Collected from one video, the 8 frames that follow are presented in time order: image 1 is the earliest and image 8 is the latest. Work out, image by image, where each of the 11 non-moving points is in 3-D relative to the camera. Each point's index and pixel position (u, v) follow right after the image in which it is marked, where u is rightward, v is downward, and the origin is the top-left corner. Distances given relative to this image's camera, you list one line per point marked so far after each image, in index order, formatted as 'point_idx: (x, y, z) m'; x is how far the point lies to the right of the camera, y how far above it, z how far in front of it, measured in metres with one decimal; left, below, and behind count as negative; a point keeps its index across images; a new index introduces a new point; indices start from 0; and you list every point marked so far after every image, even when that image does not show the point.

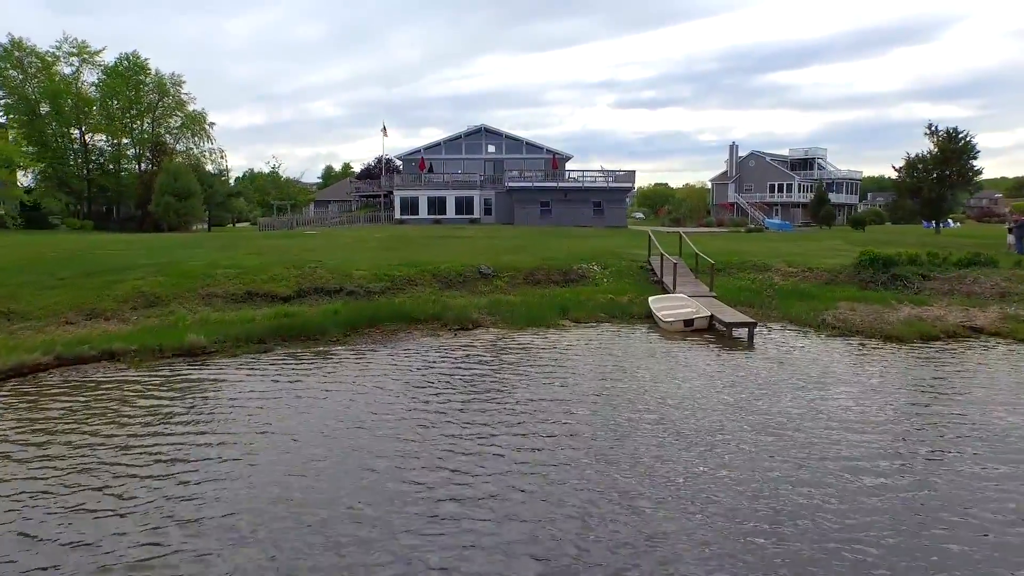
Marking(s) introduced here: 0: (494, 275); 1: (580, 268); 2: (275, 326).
0: (-0.5, +0.3, +17.8) m
1: (+1.8, +0.5, +19.0) m
2: (-4.6, -0.7, +13.3) m
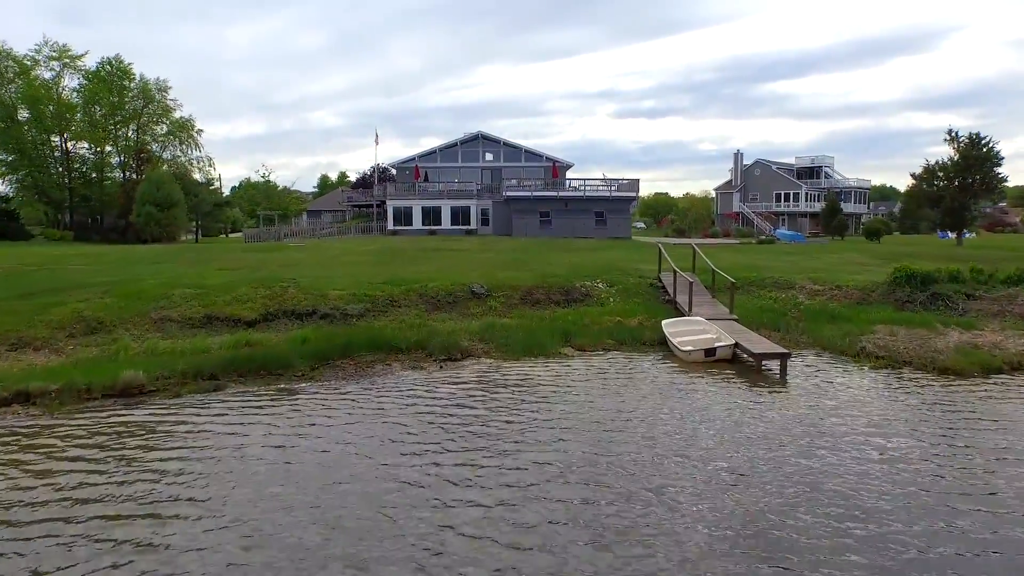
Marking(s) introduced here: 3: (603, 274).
0: (-0.6, -0.2, +16.0) m
1: (+1.7, 0.0, +17.2) m
2: (-4.7, -1.2, +11.5) m
3: (+2.4, +0.4, +18.8) m
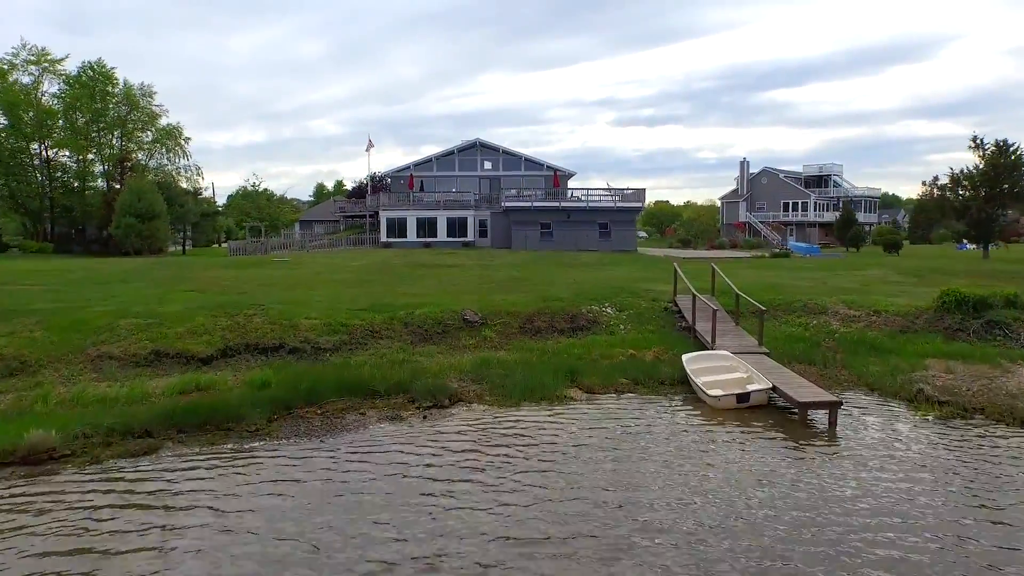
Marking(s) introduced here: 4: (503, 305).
0: (-0.6, -0.7, +14.1) m
1: (+1.7, -0.6, +15.3) m
2: (-4.7, -1.7, +9.6) m
3: (+2.4, -0.2, +16.9) m
4: (-0.2, -0.4, +15.3) m
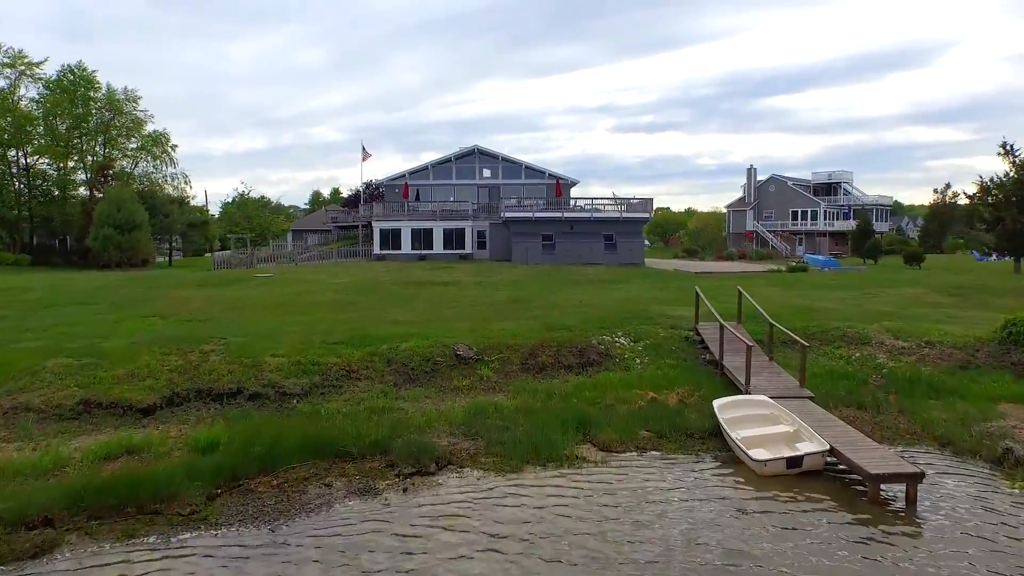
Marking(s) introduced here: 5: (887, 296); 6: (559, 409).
0: (-0.6, -1.2, +12.2) m
1: (+1.7, -1.1, +13.4) m
2: (-4.7, -2.2, +7.7) m
3: (+2.4, -0.8, +15.0) m
4: (-0.2, -0.9, +13.4) m
5: (+10.7, -0.2, +19.7) m
6: (+0.7, -1.9, +10.8) m
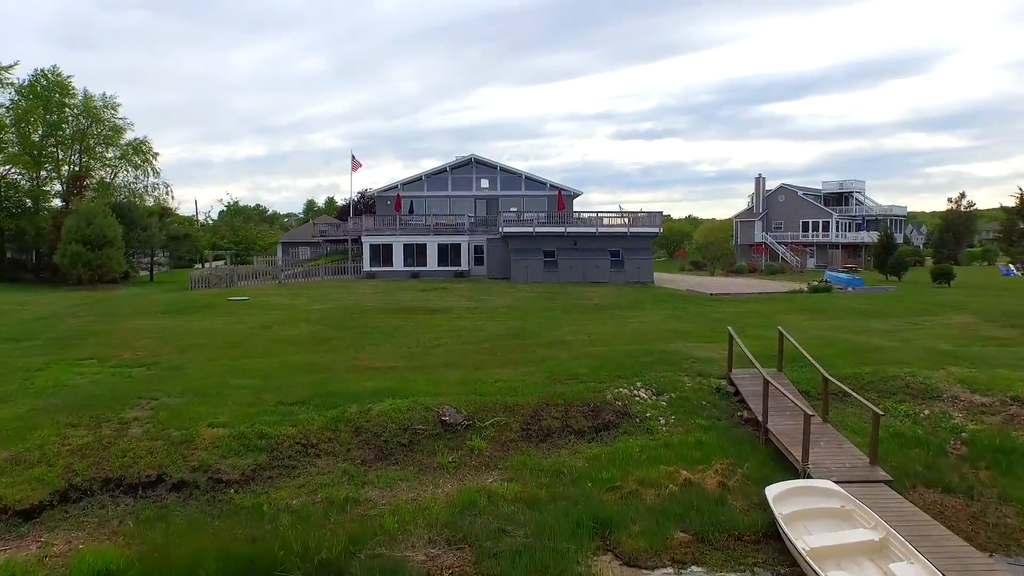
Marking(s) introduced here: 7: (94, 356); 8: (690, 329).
0: (-0.7, -1.9, +9.9) m
1: (+1.7, -1.8, +11.1) m
2: (-4.8, -2.8, +5.3) m
3: (+2.4, -1.5, +12.6) m
4: (-0.2, -1.6, +11.1) m
5: (+10.7, -1.0, +17.4) m
6: (+0.7, -2.6, +8.5) m
7: (-8.2, -1.3, +13.6) m
8: (+4.5, -1.0, +17.3) m
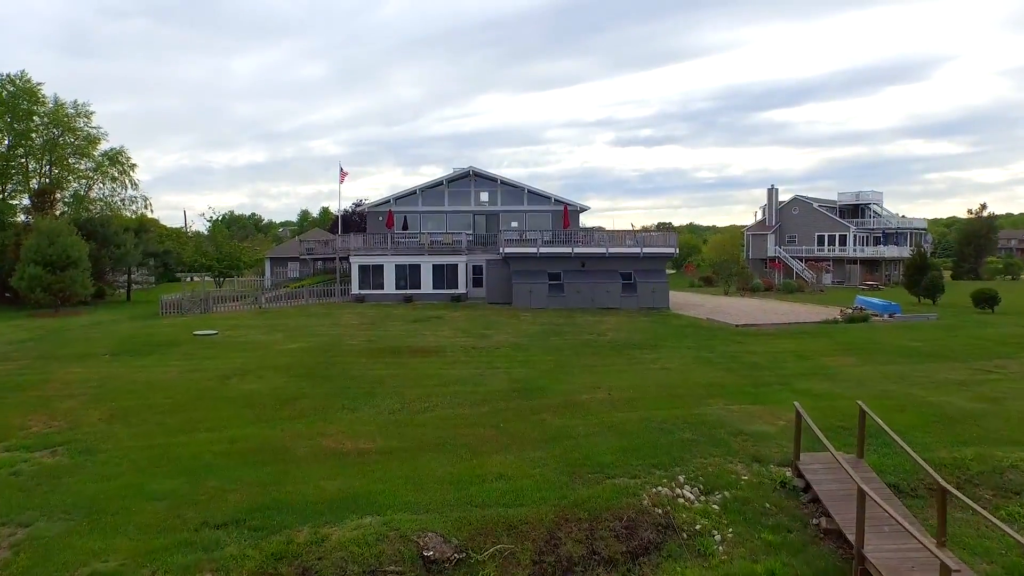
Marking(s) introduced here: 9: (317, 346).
0: (-0.6, -2.8, +7.1) m
1: (+1.8, -2.7, +8.4) m
2: (-4.7, -3.6, +2.6) m
3: (+2.4, -2.4, +9.9) m
4: (-0.1, -2.5, +8.4) m
5: (+10.7, -1.9, +14.7) m
6: (+0.8, -3.4, +5.8) m
7: (-8.1, -2.2, +10.9) m
8: (+4.6, -1.9, +14.6) m
9: (-5.2, -1.6, +18.5) m
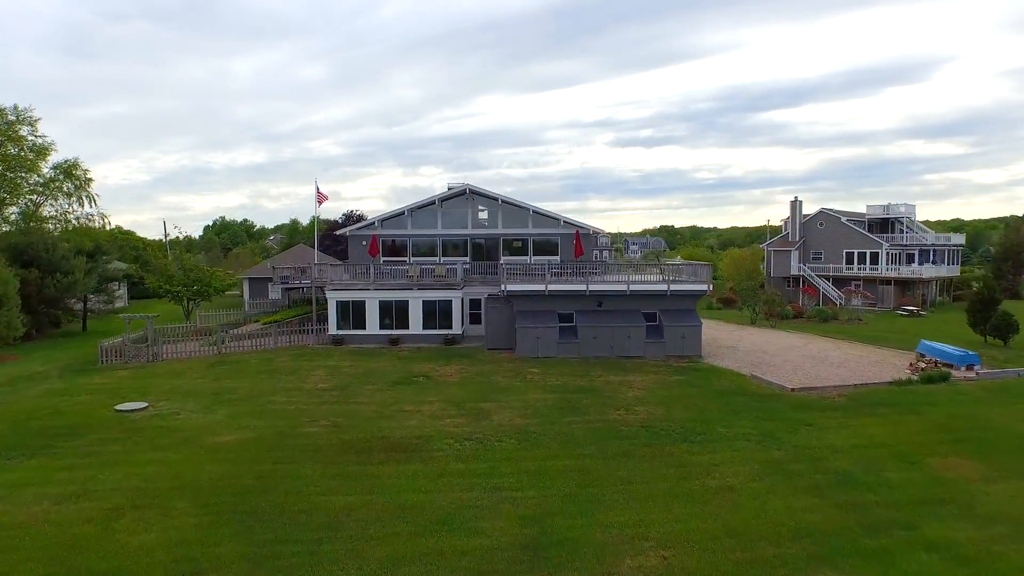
0: (-0.4, -4.3, +2.8) m
1: (+1.9, -4.2, +4.0) m
2: (-4.5, -5.1, -1.7) m
3: (+2.6, -3.9, +5.6) m
4: (0.0, -4.0, +4.0) m
5: (+10.9, -3.4, +10.3) m
6: (+0.9, -4.9, +1.4) m
7: (-8.0, -3.7, +6.5) m
8: (+4.7, -3.4, +10.3) m
9: (-5.1, -3.1, +14.2) m
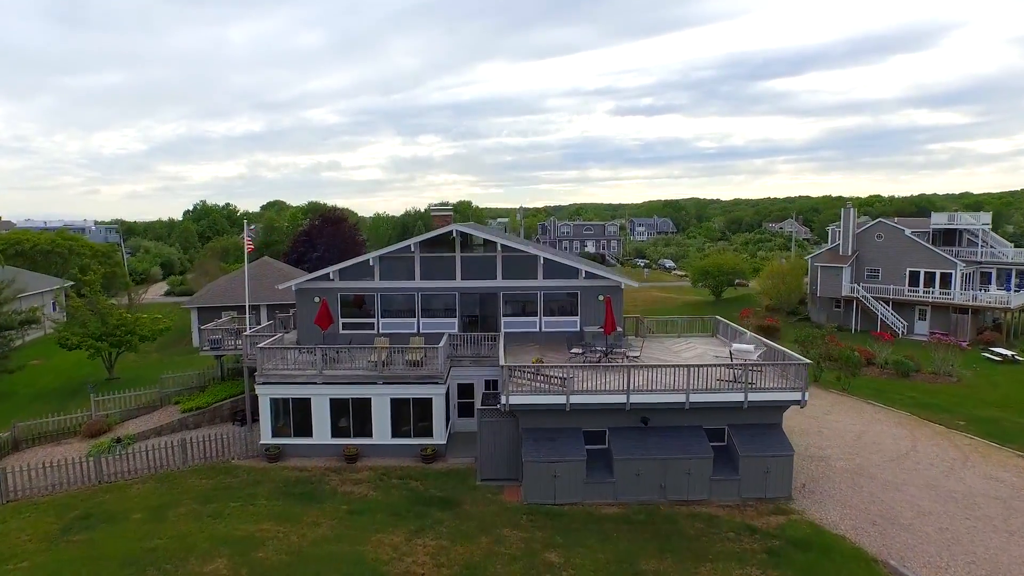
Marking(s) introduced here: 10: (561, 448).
0: (-0.3, -7.8, -4.6) m
1: (+2.0, -7.7, -3.4) m
2: (-4.4, -8.9, -9.1) m
3: (+2.7, -7.3, -1.8) m
4: (+0.1, -7.5, -3.4) m
5: (+11.0, -6.7, +2.9) m
6: (+1.0, -8.5, -5.9) m
7: (-7.9, -7.1, -0.9) m
8: (+4.8, -6.6, +2.8) m
9: (-5.0, -6.1, +6.7) m
10: (+1.2, -3.7, +16.5) m
